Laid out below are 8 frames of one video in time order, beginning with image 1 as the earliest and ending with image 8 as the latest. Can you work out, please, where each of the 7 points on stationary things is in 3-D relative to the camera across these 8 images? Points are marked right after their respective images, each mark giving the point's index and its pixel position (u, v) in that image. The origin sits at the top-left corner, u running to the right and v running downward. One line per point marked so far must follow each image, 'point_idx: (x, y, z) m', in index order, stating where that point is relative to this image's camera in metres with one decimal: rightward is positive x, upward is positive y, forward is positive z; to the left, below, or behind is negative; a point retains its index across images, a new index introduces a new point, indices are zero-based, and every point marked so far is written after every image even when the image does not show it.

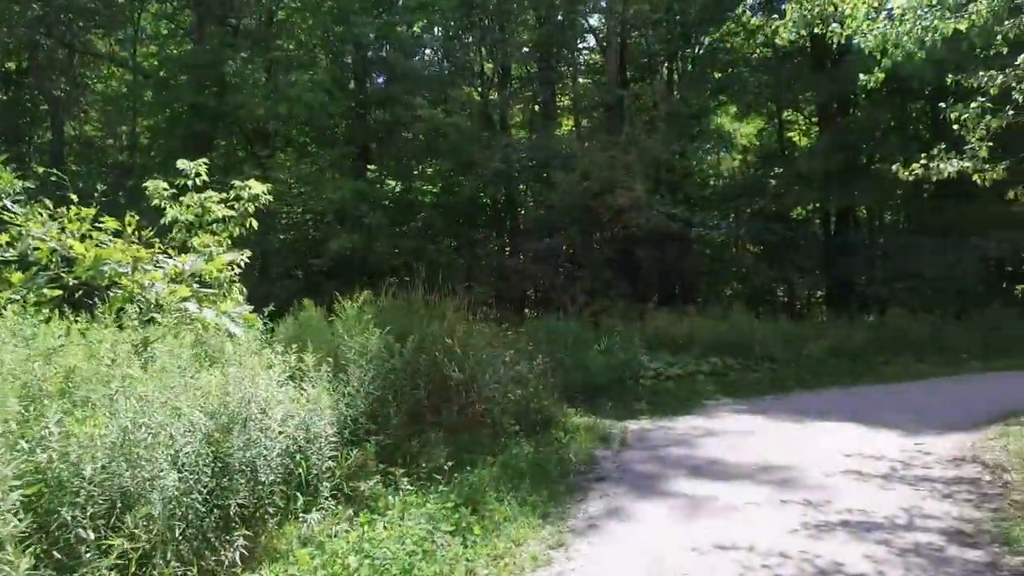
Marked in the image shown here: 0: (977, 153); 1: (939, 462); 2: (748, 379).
0: (+5.3, +1.5, +8.1) m
1: (+4.0, -1.7, +6.8) m
2: (+4.2, -1.6, +12.6) m
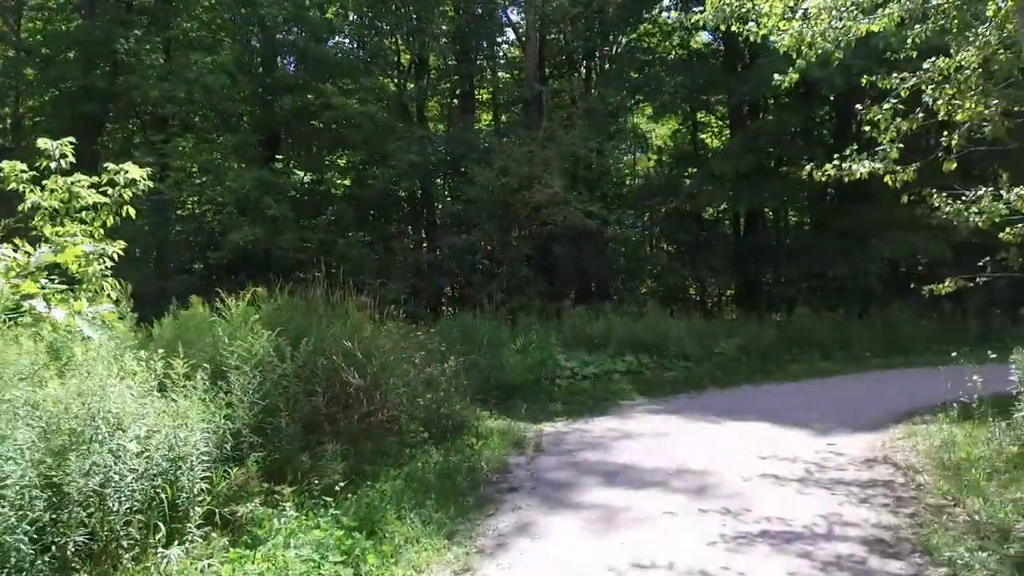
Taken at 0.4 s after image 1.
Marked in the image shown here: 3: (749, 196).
0: (+4.3, +1.5, +8.1) m
1: (+3.2, -1.7, +6.7) m
2: (+2.6, -1.5, +12.6) m
3: (+6.1, +2.3, +18.3) m
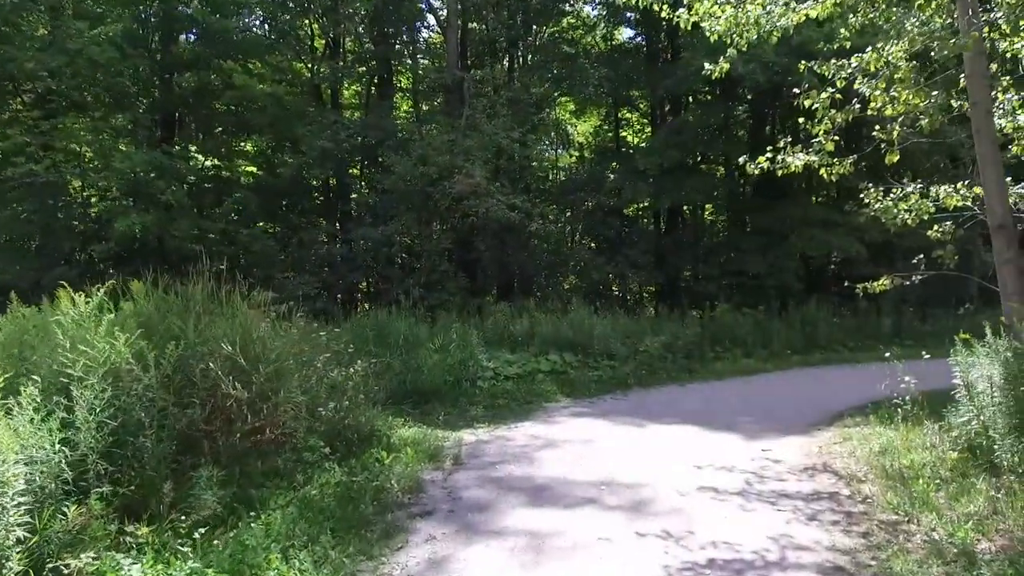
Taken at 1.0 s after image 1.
0: (+3.4, +1.5, +7.8) m
1: (+2.4, -1.6, +6.3) m
2: (+1.3, -1.5, +12.0) m
3: (+4.1, +2.4, +18.1) m
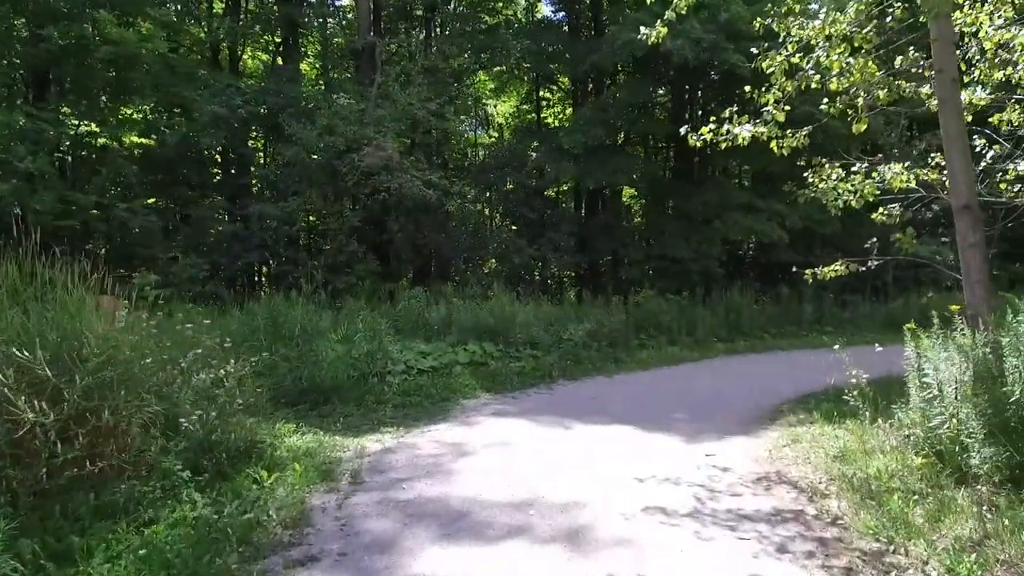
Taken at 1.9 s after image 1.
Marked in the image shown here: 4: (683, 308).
0: (+2.6, +1.7, +7.0) m
1: (+1.8, -1.5, +5.5) m
2: (0.0, -1.2, +11.1) m
3: (+2.1, +2.8, +17.3) m
4: (+3.7, -0.4, +15.5) m
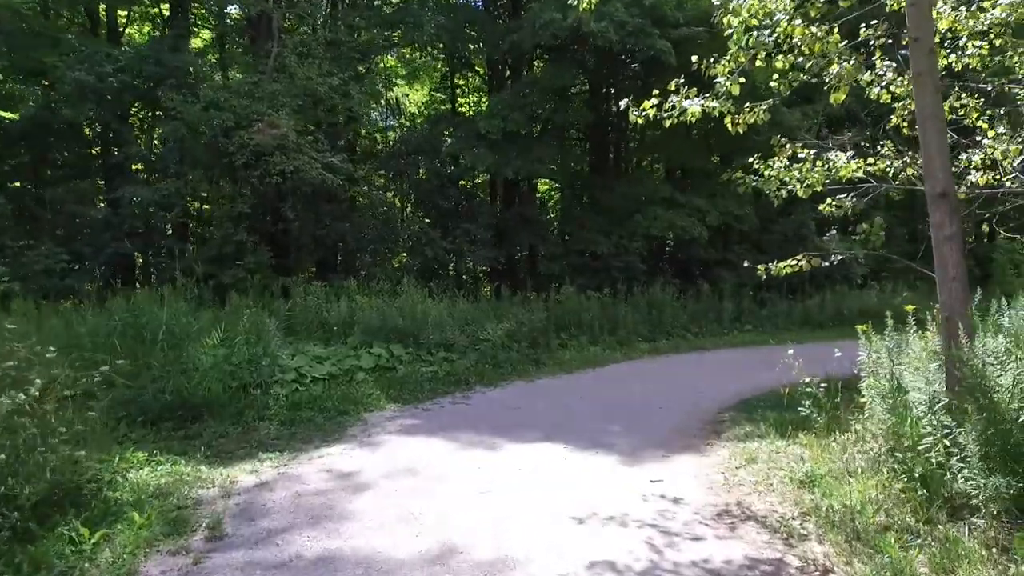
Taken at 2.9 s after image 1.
0: (+1.8, +1.7, +6.1) m
1: (+1.2, -1.5, +4.5) m
2: (-1.3, -1.2, +9.8) m
3: (+0.1, +2.9, +16.3) m
4: (+1.9, -0.3, +14.7) m
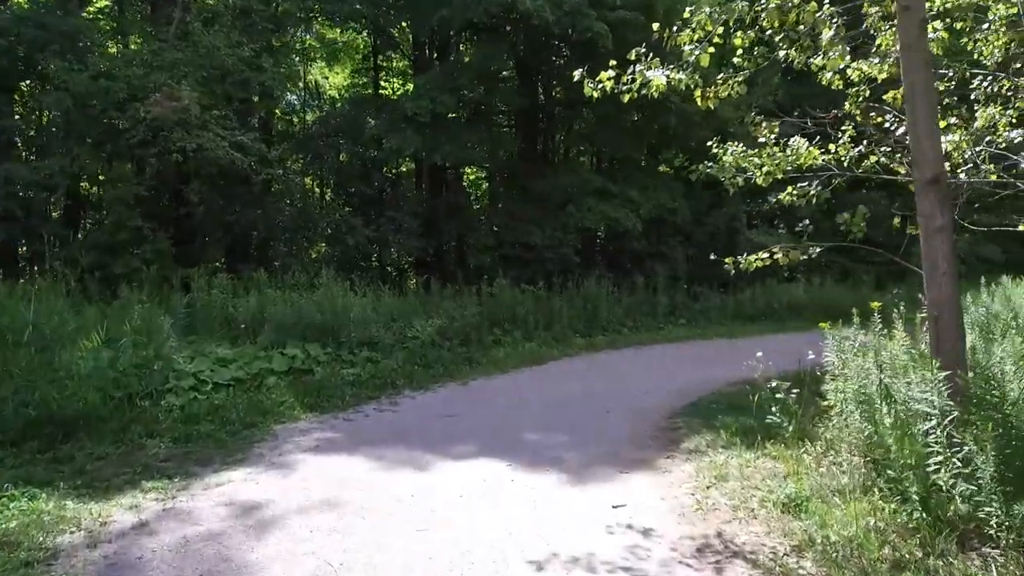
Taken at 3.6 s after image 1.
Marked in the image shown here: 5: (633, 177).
0: (+1.4, +1.7, +5.5) m
1: (+0.9, -1.5, +3.8) m
2: (-2.1, -1.1, +8.8) m
3: (-1.4, +3.0, +15.3) m
4: (+0.5, -0.2, +13.9) m
5: (+2.9, +2.7, +17.3) m
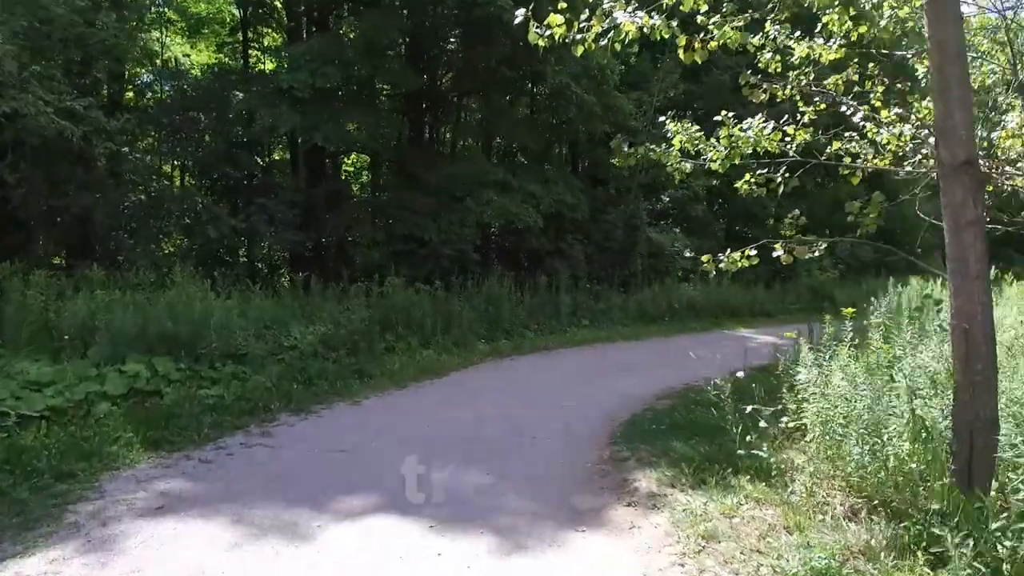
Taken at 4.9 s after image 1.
0: (+0.9, +1.7, +4.3) m
1: (+0.7, -1.5, +2.6) m
2: (-3.1, -1.1, +7.1) m
3: (-3.5, +3.1, +13.5) m
4: (-1.4, -0.2, +12.5) m
5: (+0.5, +2.7, +16.3) m
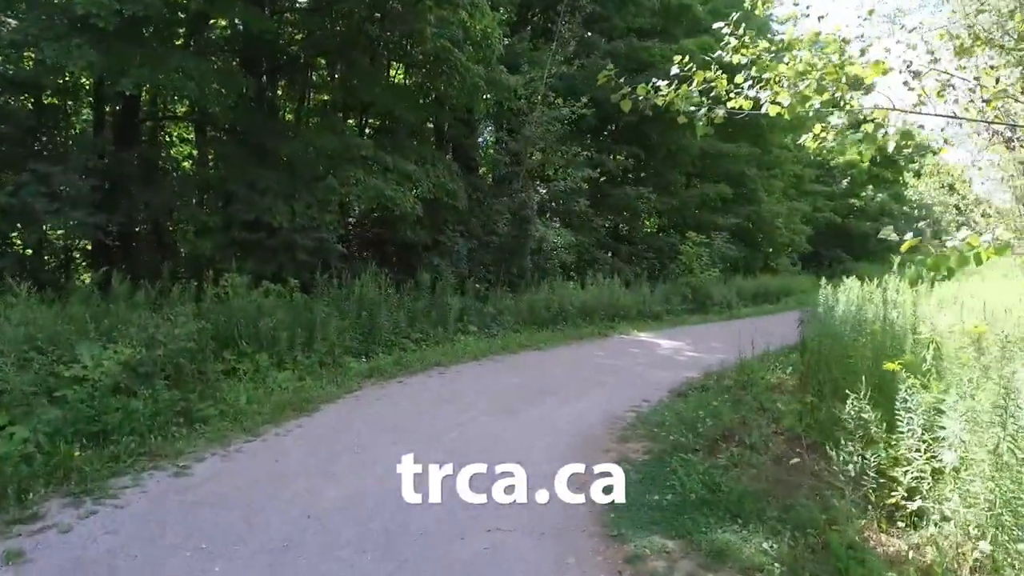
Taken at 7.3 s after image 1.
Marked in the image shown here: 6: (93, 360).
0: (+1.0, +1.7, +2.2) m
1: (+1.2, -1.6, +0.5) m
2: (-3.5, -1.1, +4.0) m
3: (-5.3, +3.1, +10.2) m
4: (-3.0, -0.2, +9.7) m
5: (-2.0, +2.7, +13.7) m
6: (-3.6, -0.6, +6.1) m
